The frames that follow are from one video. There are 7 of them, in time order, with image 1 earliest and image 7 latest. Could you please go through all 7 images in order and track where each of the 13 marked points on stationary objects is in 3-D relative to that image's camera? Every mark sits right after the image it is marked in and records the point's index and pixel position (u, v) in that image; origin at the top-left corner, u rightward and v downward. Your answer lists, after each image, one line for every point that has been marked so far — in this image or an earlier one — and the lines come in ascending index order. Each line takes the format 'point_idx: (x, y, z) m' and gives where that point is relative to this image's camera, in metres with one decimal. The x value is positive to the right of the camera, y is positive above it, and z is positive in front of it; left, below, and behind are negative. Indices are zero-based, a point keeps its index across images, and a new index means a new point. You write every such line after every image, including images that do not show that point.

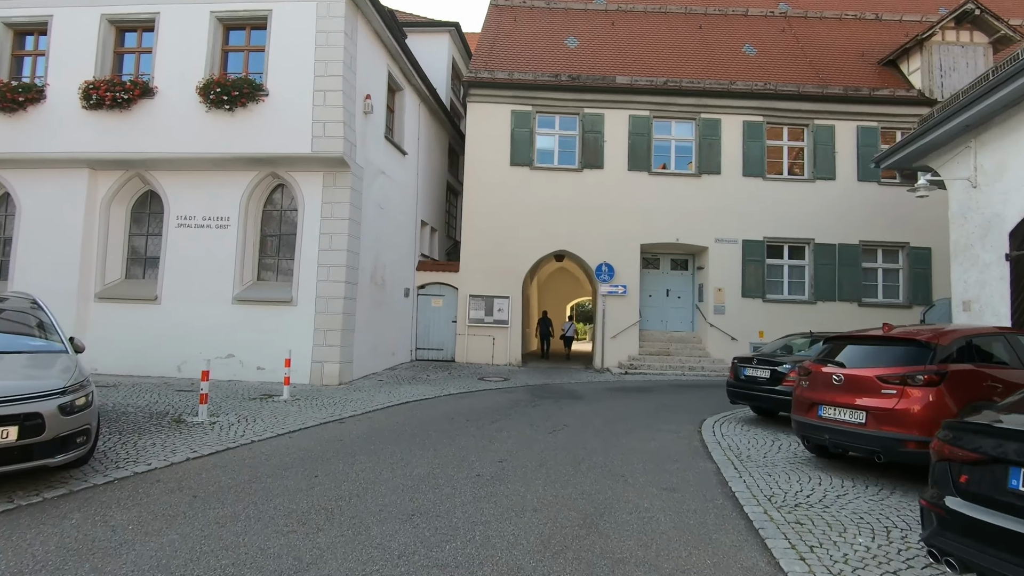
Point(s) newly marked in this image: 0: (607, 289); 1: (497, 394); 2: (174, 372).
0: (+2.6, 0.0, +14.8) m
1: (-0.2, -2.0, +9.9) m
2: (-6.8, -1.7, +10.8) m
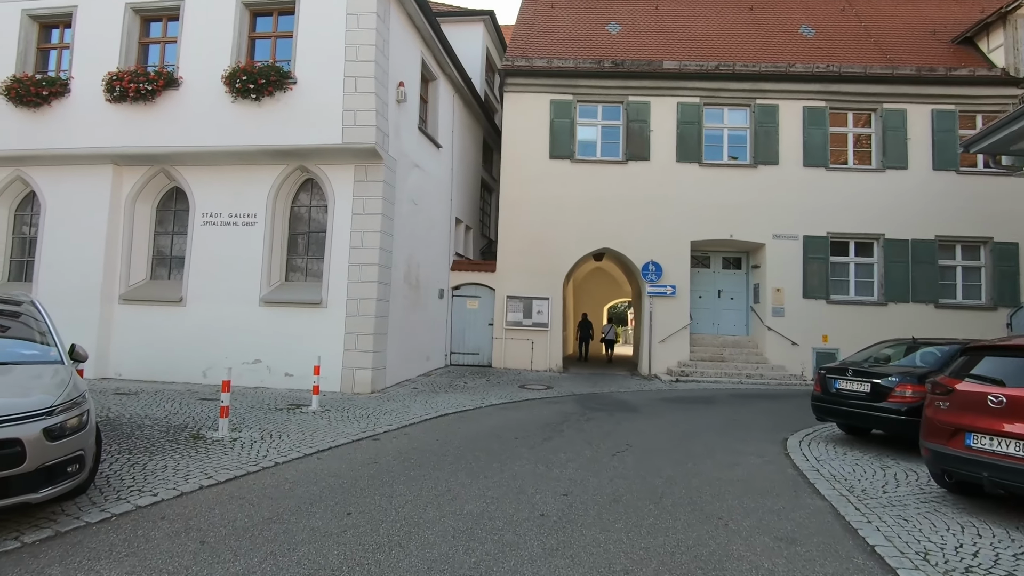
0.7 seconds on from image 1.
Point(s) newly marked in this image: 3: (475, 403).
0: (+3.6, 0.0, +13.7) m
1: (+0.6, -2.0, +9.0) m
2: (-5.9, -1.7, +10.3) m
3: (-0.6, -1.9, +9.1) m
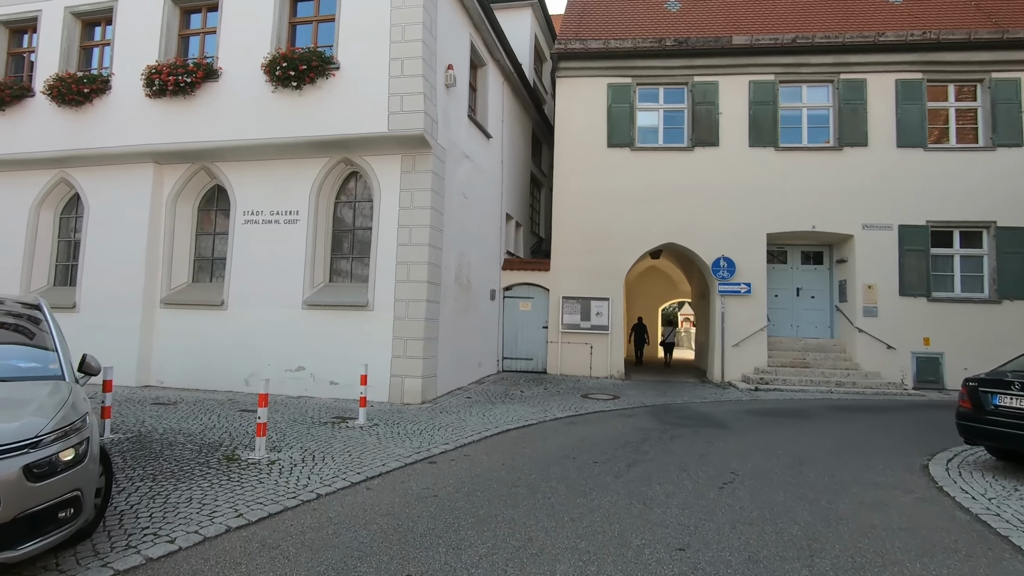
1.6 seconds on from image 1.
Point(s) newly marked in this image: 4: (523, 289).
0: (+4.9, 0.0, +12.4) m
1: (+1.6, -1.9, +7.9) m
2: (-4.8, -1.8, +9.7) m
3: (+0.4, -1.9, +8.1) m
4: (+0.3, 0.0, +13.3) m
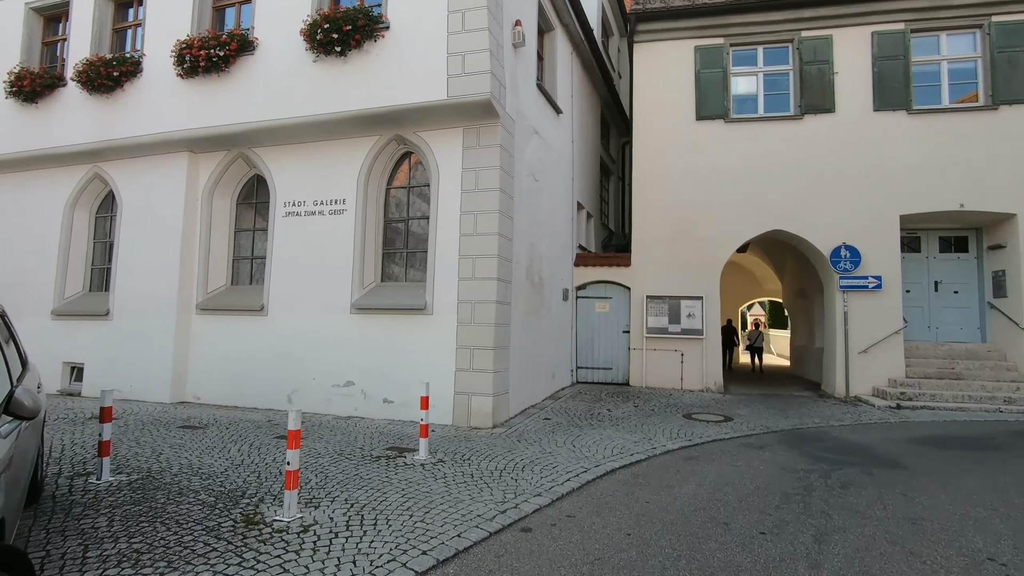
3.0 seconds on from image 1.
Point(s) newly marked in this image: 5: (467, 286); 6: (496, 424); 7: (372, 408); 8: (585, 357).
0: (+6.4, +0.1, +10.3) m
1: (+2.7, -1.9, +6.1) m
2: (-3.5, -1.8, +8.4) m
3: (+1.5, -1.9, +6.3) m
4: (+1.9, 0.0, +11.5) m
5: (-0.6, 0.0, +7.5) m
6: (-0.2, -1.8, +7.3) m
7: (-2.0, -1.7, +7.9) m
8: (+1.5, -1.5, +11.4) m
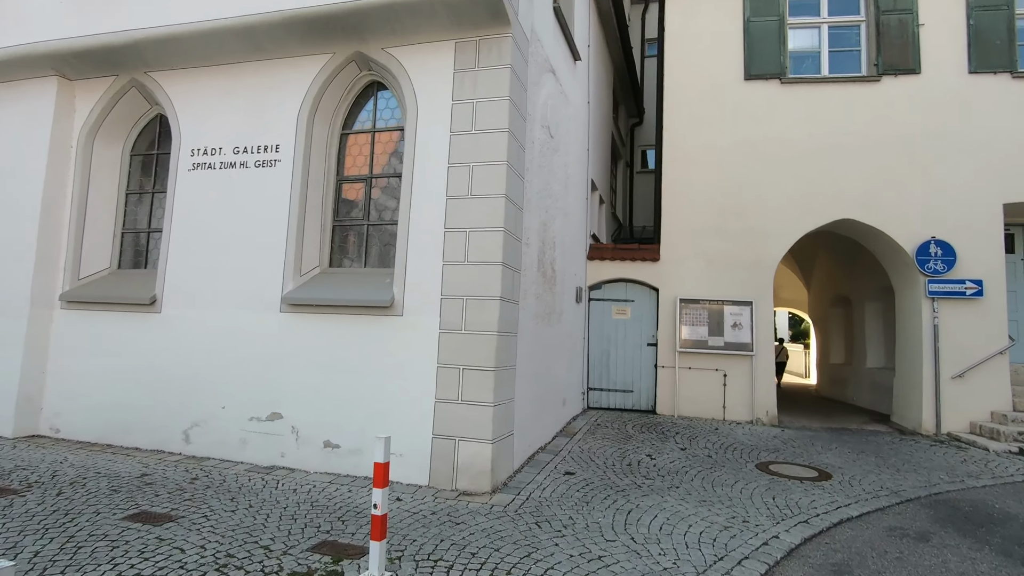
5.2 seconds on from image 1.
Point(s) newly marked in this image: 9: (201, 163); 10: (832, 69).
0: (+6.4, 0.0, +8.0) m
1: (+2.8, -1.8, +3.7) m
2: (-3.5, -1.6, +5.7) m
3: (+1.6, -1.8, +3.9) m
4: (+1.8, 0.0, +9.1) m
5: (-0.5, +0.1, +5.0) m
6: (-0.1, -1.7, +4.8) m
7: (-2.0, -1.6, +5.2) m
8: (+1.4, -1.5, +9.0) m
9: (-3.4, +1.4, +5.9) m
10: (+5.3, +3.6, +8.9) m
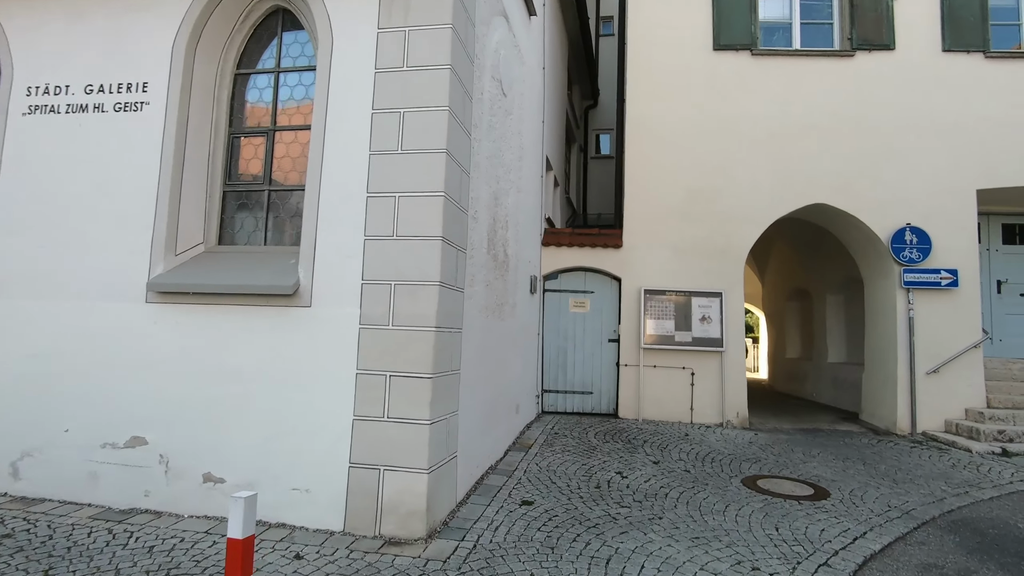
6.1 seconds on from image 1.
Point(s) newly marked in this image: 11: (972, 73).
0: (+5.7, +0.2, +7.5) m
1: (+2.5, -1.7, +2.8) m
2: (-4.0, -1.5, +4.2) m
3: (+1.3, -1.7, +2.9) m
4: (+1.0, +0.2, +8.1) m
5: (-0.9, +0.3, +3.8) m
6: (-0.5, -1.6, +3.7) m
7: (-2.4, -1.5, +3.9) m
8: (+0.6, -1.3, +8.0) m
9: (-3.9, +1.5, +4.5) m
10: (+4.5, +3.8, +8.3) m
11: (+6.7, +3.1, +7.8) m
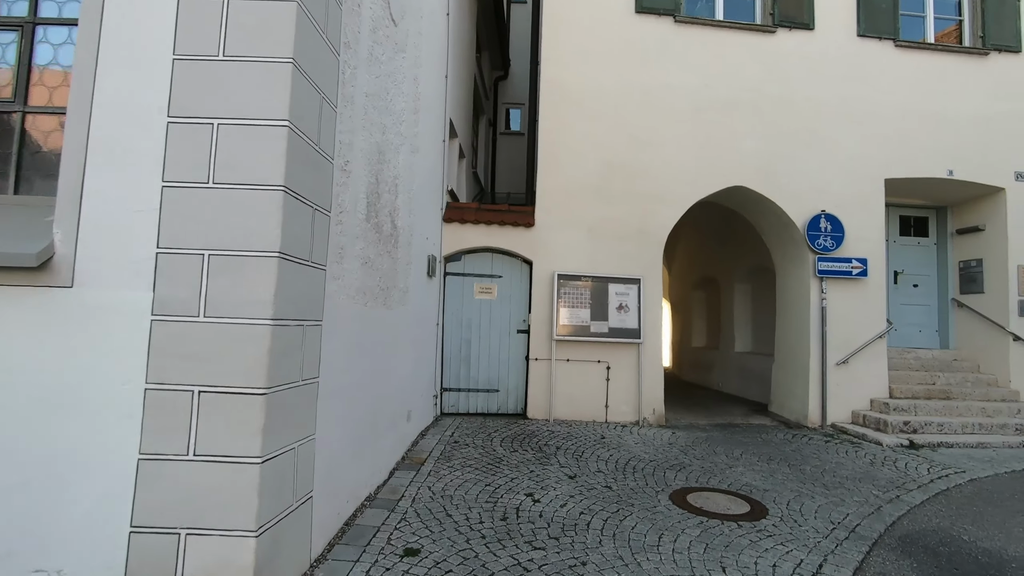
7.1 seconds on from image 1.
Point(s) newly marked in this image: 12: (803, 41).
0: (+4.3, +0.3, +7.3) m
1: (+2.0, -1.6, +2.2) m
2: (-4.6, -1.3, +2.5) m
3: (+0.8, -1.6, +2.1) m
4: (-0.4, +0.4, +7.1) m
5: (-1.5, +0.4, +2.5) m
6: (-1.1, -1.5, +2.5) m
7: (-3.0, -1.3, +2.4) m
8: (-0.7, -1.1, +7.0) m
9: (-4.5, +1.7, +2.7) m
10: (+3.1, +4.0, +7.8) m
11: (+5.3, +3.3, +7.7) m
12: (+4.2, +3.5, +7.6) m
